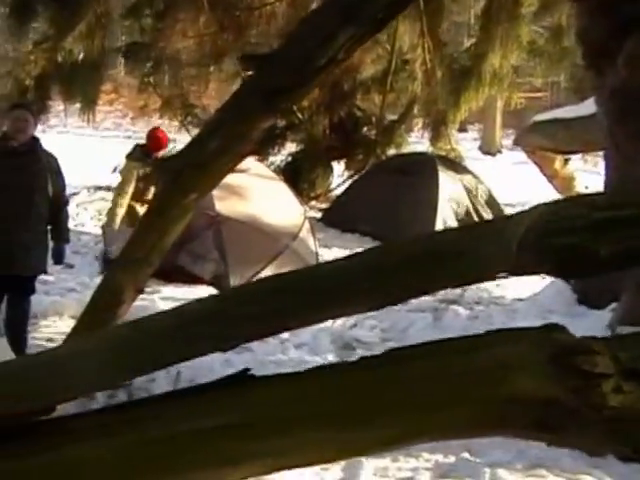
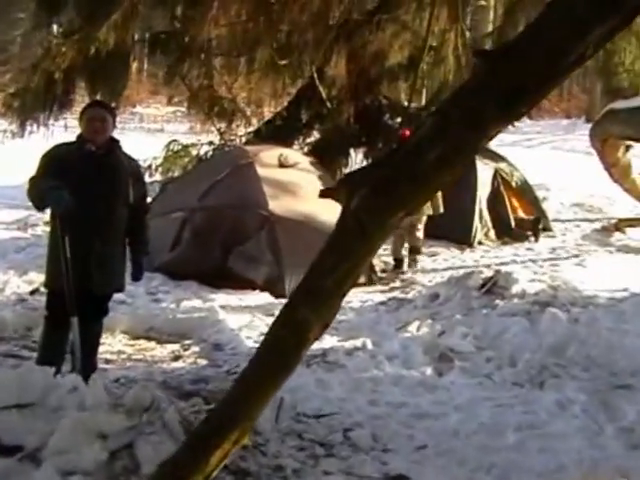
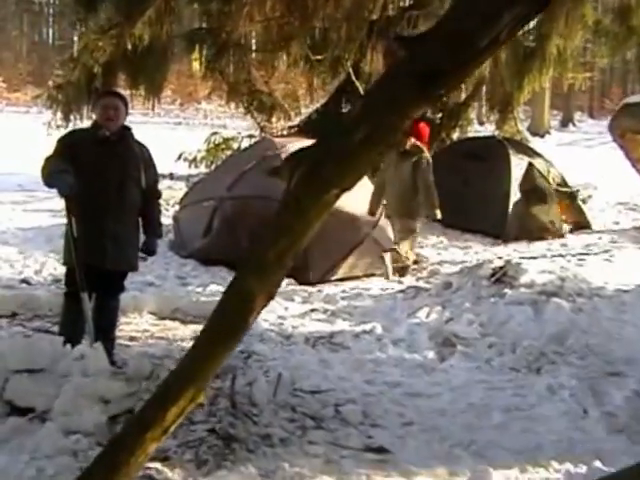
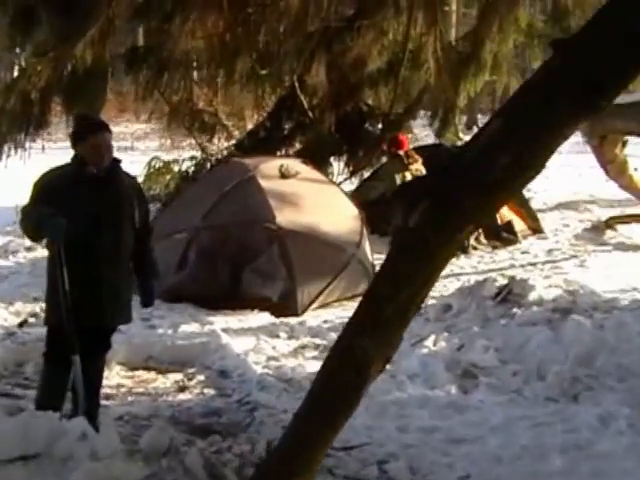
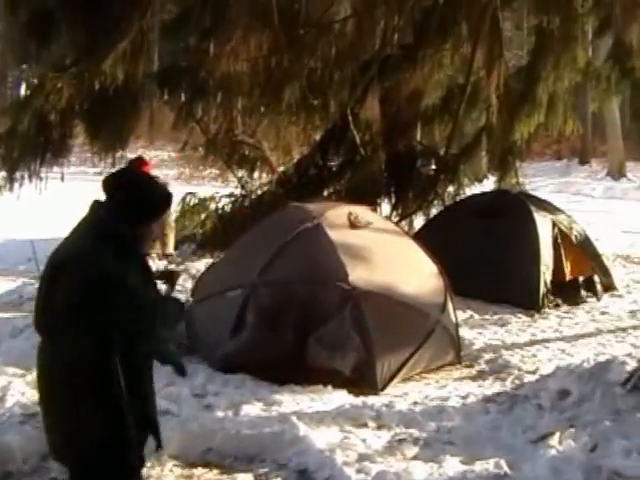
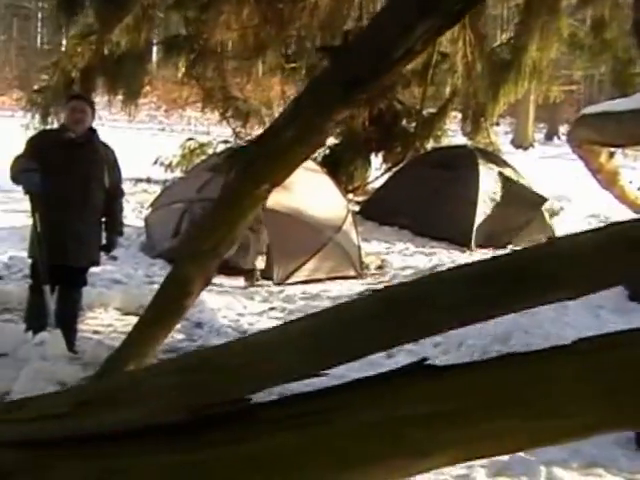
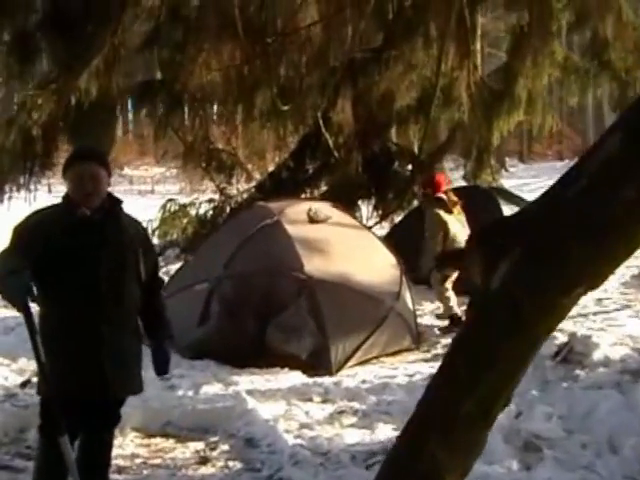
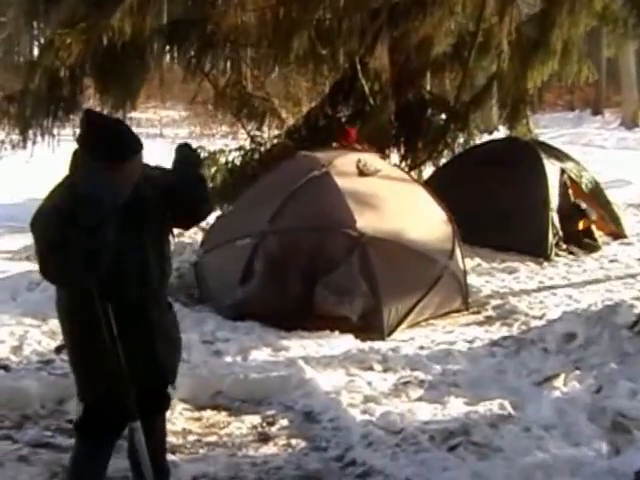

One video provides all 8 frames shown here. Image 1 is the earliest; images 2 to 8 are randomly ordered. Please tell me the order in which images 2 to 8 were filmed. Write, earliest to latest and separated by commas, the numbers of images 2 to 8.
6, 3, 2, 4, 7, 8, 5
